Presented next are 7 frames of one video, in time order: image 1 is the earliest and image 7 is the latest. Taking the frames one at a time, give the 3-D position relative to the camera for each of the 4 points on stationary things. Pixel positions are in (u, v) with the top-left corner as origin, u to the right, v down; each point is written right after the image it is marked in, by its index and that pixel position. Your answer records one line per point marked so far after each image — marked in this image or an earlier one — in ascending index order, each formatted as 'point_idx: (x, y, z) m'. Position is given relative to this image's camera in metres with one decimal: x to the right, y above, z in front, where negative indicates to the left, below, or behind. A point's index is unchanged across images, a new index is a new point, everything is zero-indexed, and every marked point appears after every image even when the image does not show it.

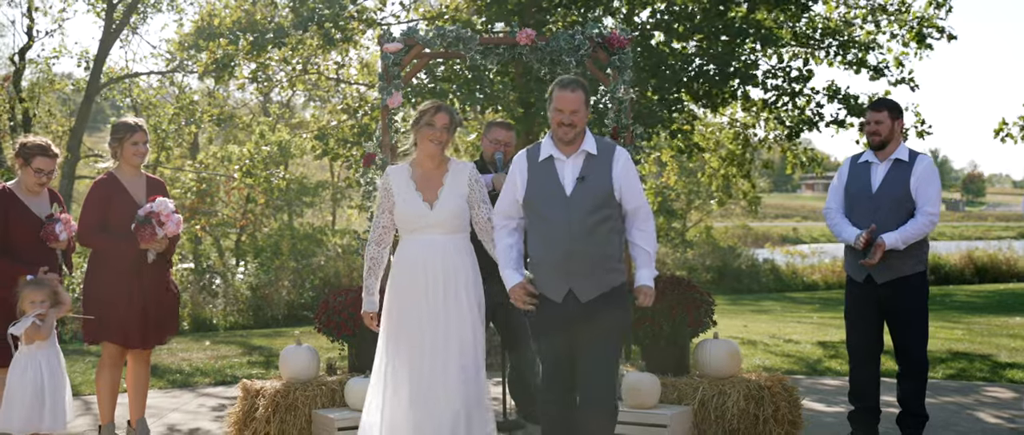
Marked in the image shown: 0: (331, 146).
0: (-1.9, +0.8, +12.0) m
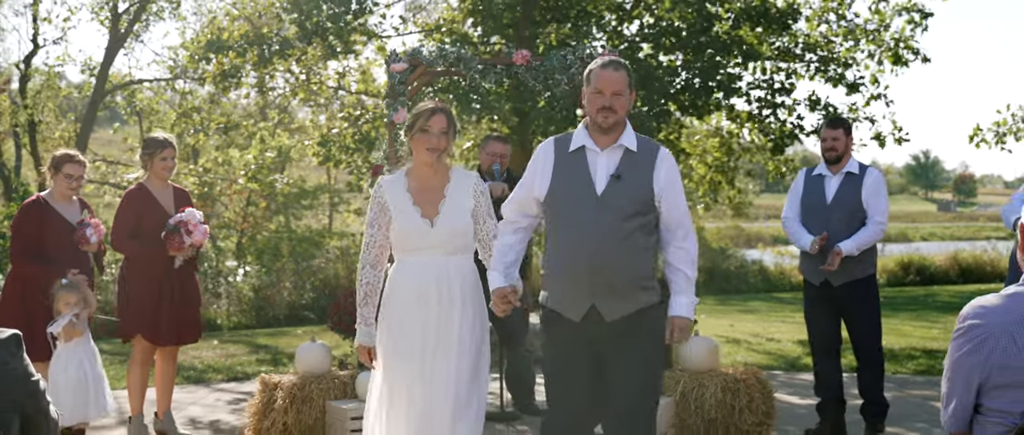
0: (-2.0, +0.7, +12.5) m
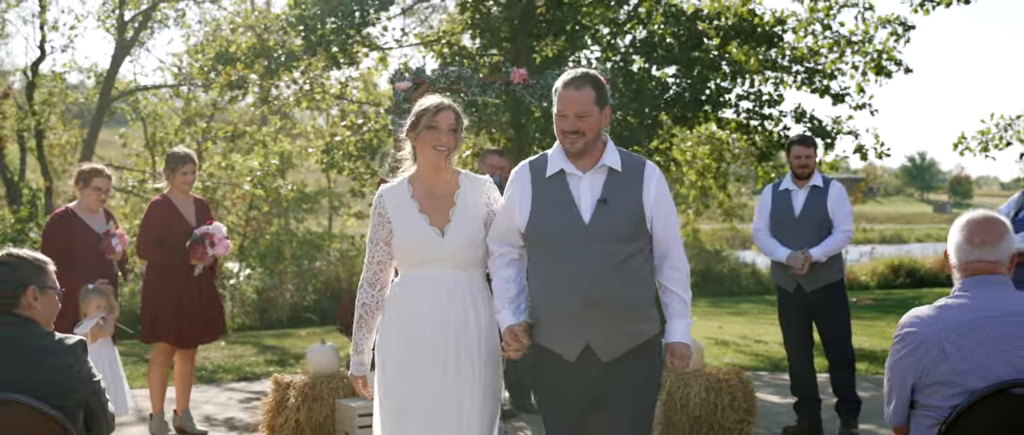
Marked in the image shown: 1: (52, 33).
0: (-2.0, +0.7, +12.9) m
1: (-7.6, +3.0, +18.2) m
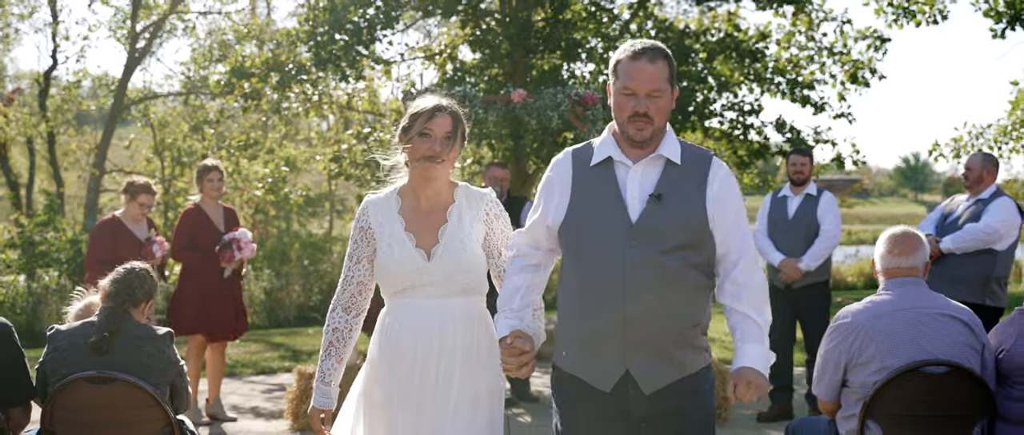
0: (-2.0, +0.6, +13.6) m
1: (-7.6, +3.0, +18.9) m
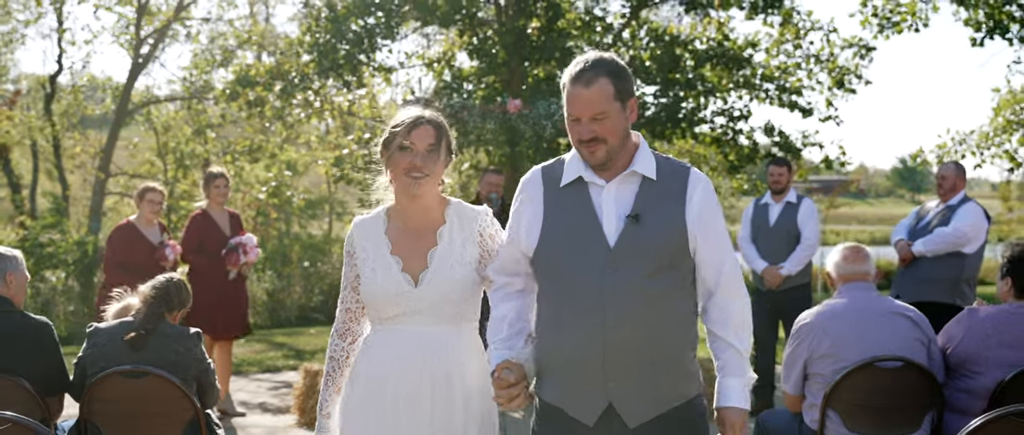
0: (-2.1, +0.6, +13.9) m
1: (-7.7, +2.9, +19.3) m
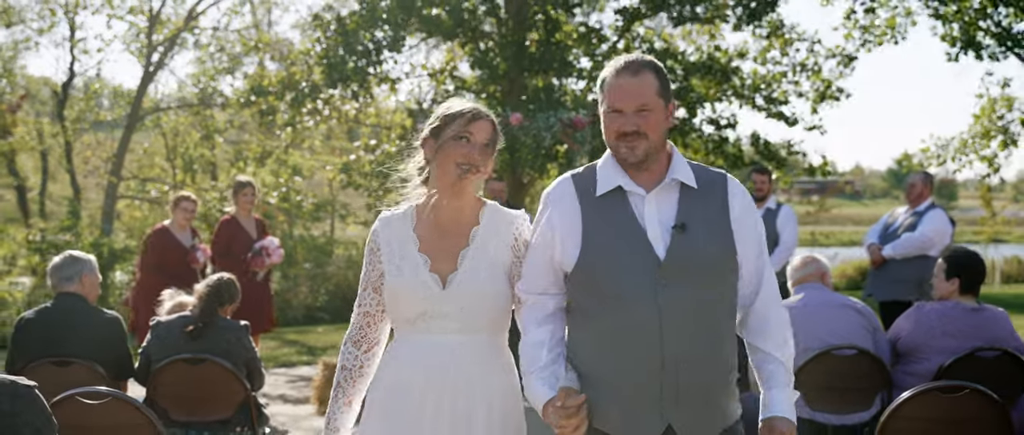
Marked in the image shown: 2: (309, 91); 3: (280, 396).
0: (-2.1, +0.5, +14.6) m
1: (-7.7, +2.9, +19.9) m
2: (-2.4, +1.5, +13.4) m
3: (-1.8, -1.4, +8.8) m
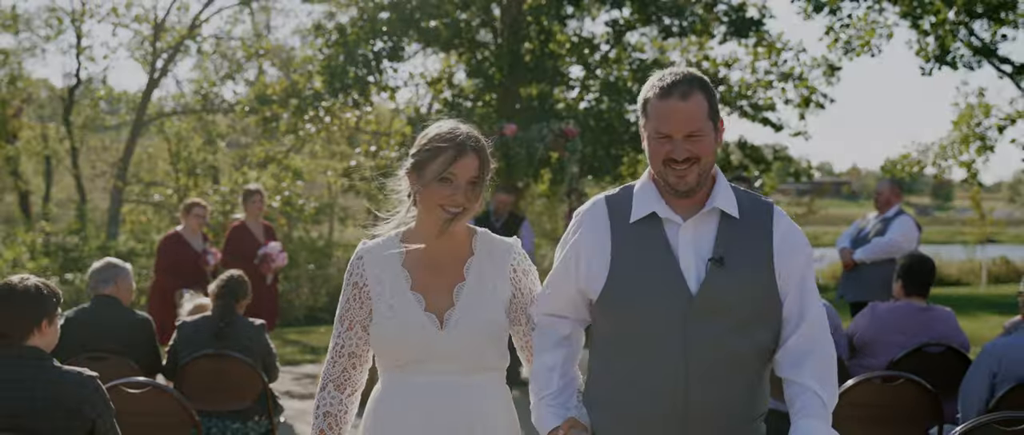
0: (-2.2, +0.5, +15.1) m
1: (-7.8, +2.8, +20.4) m
2: (-2.5, +1.5, +13.9) m
3: (-1.9, -1.5, +9.3) m
